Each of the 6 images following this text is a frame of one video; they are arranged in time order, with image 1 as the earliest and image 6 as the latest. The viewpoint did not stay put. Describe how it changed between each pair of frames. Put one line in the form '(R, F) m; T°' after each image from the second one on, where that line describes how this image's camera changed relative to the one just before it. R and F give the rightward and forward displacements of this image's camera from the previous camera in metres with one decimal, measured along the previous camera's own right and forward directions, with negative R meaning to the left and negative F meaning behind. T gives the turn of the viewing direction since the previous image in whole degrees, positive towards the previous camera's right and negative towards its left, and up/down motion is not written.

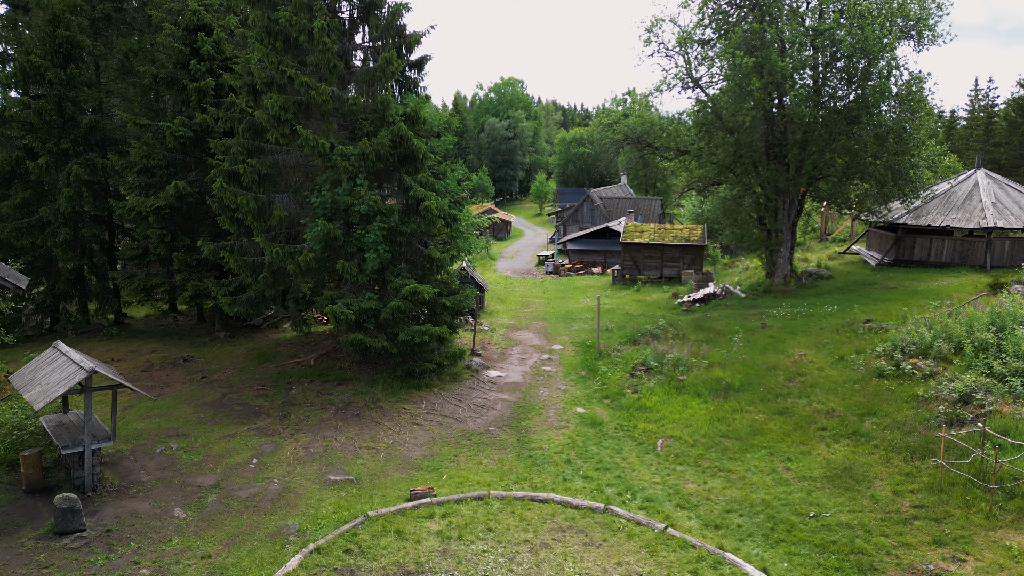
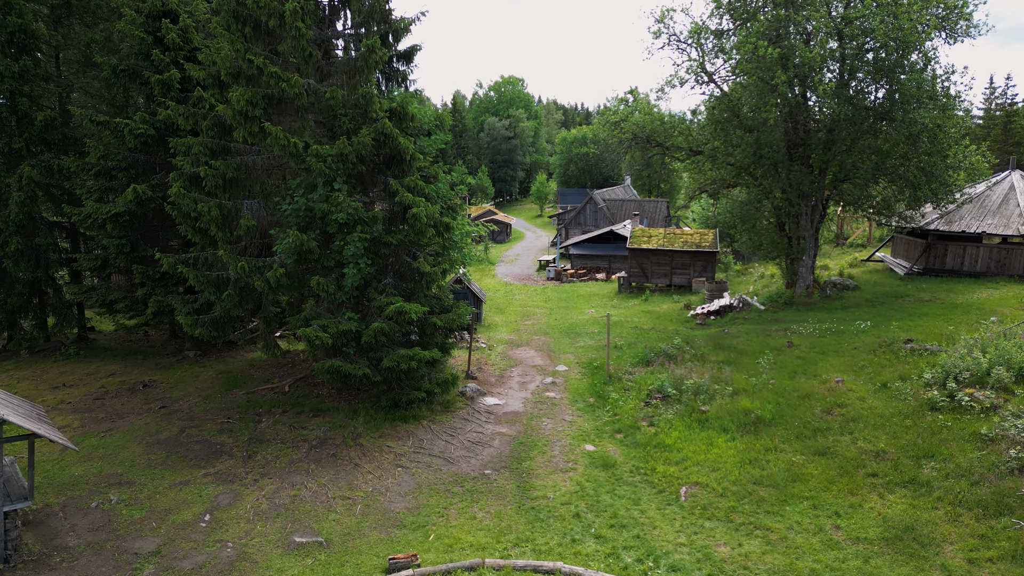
(0.0, +1.8) m; 0°
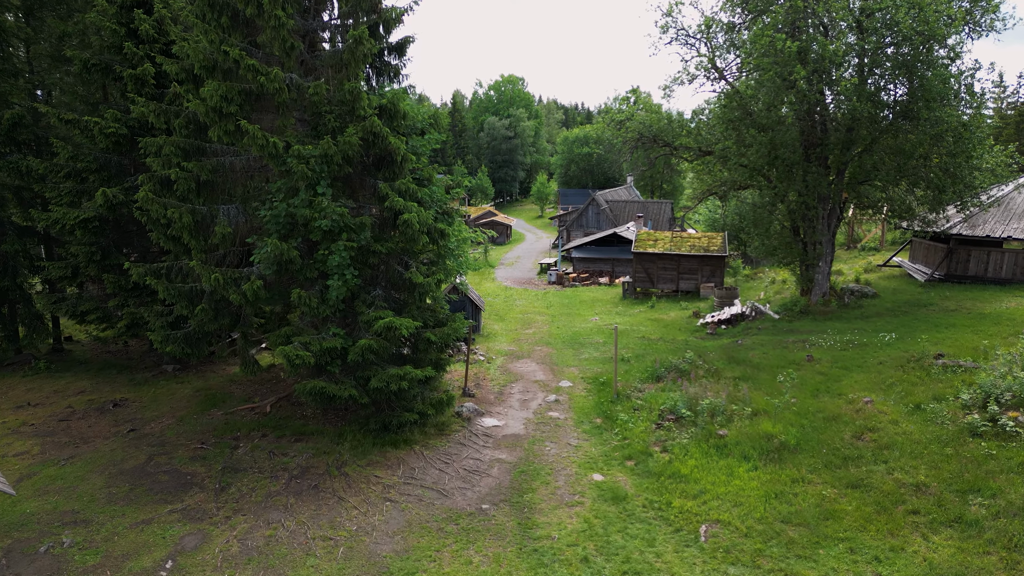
(0.0, +1.1) m; 0°
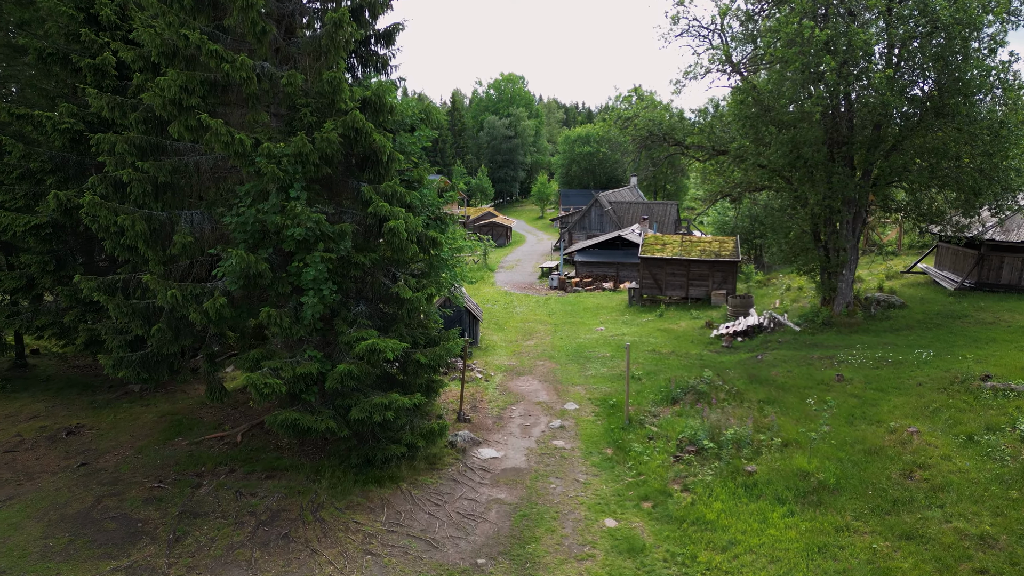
(0.0, +1.4) m; 0°
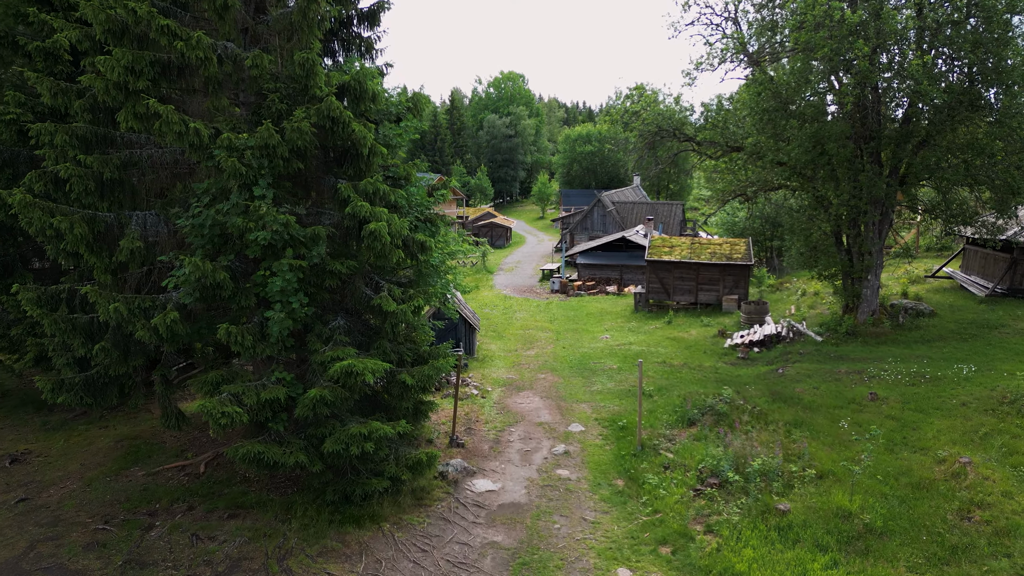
(0.0, +1.4) m; 0°
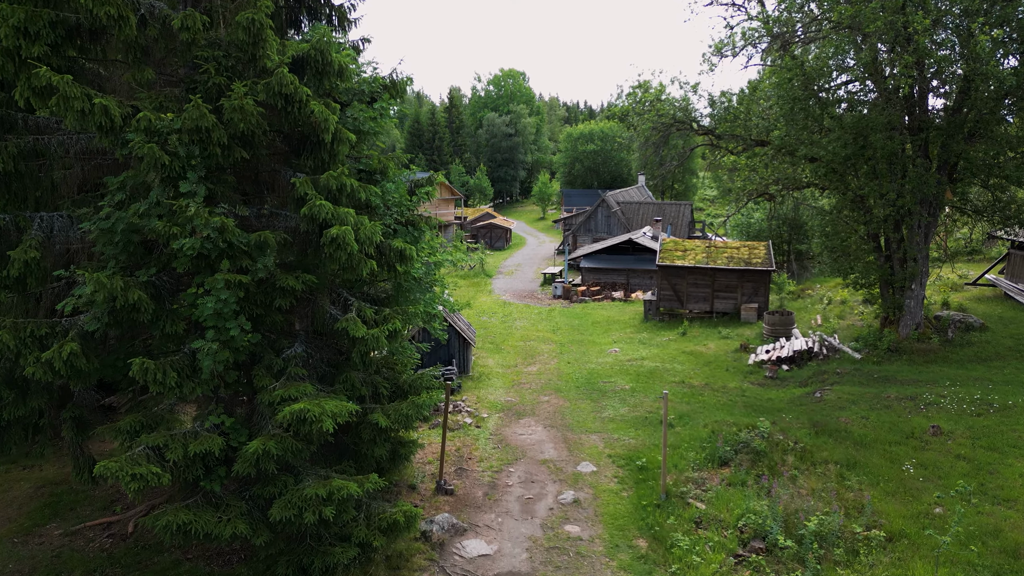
(0.0, +1.9) m; 0°
